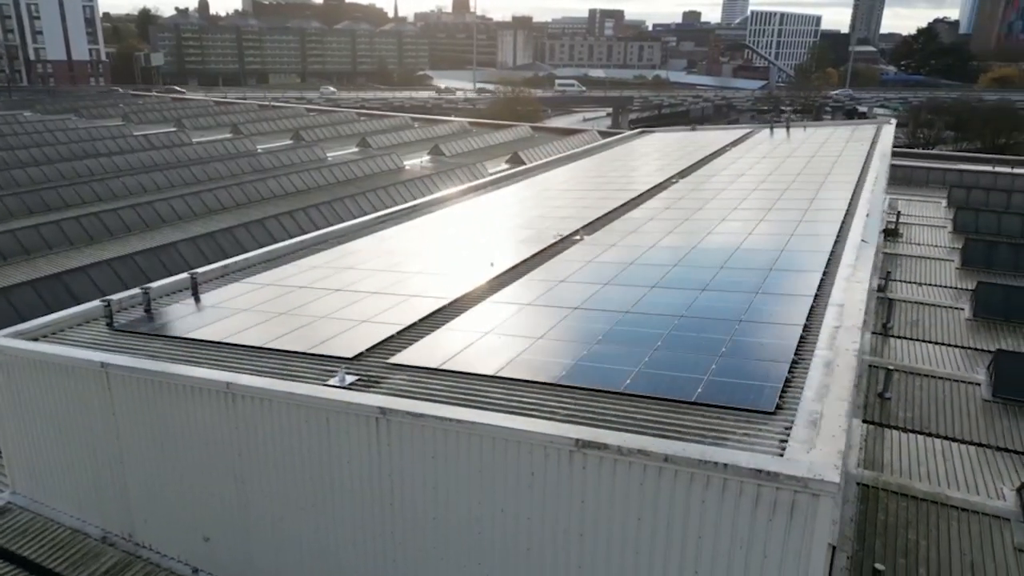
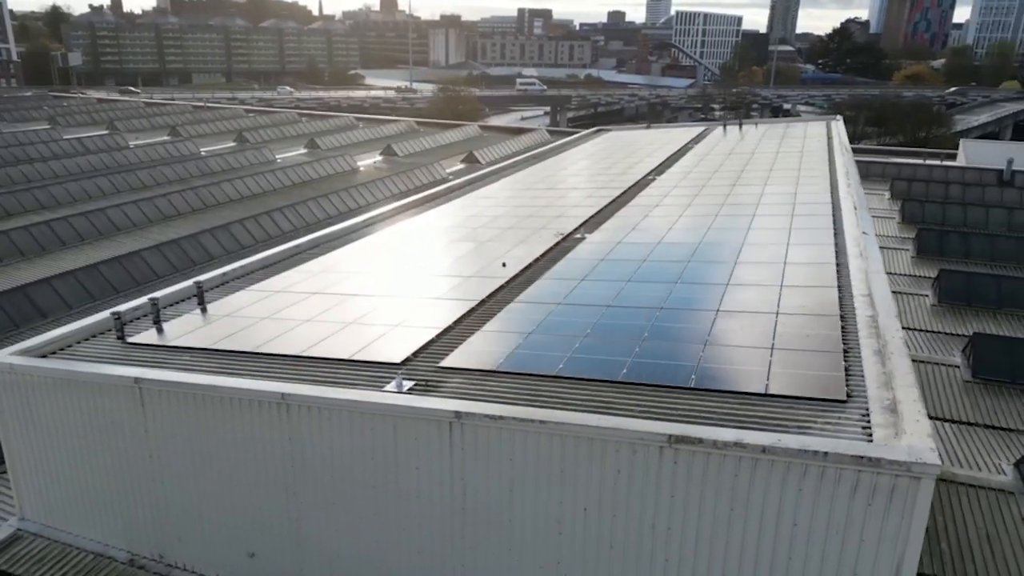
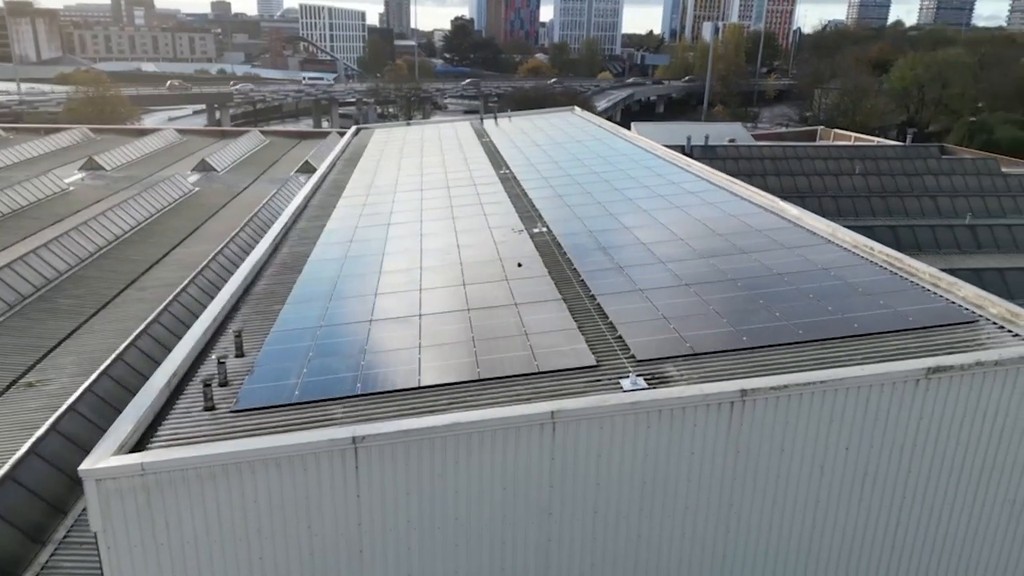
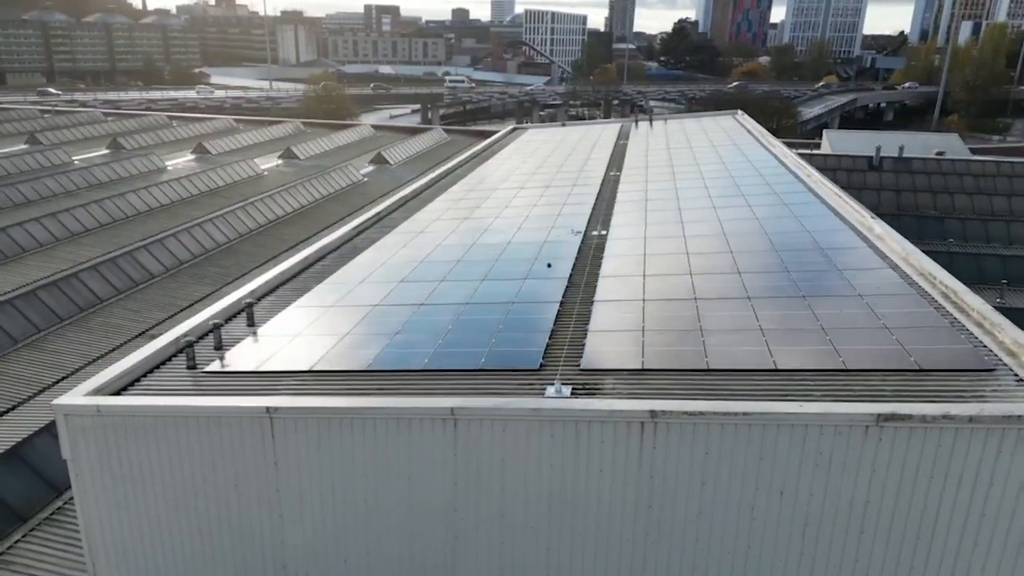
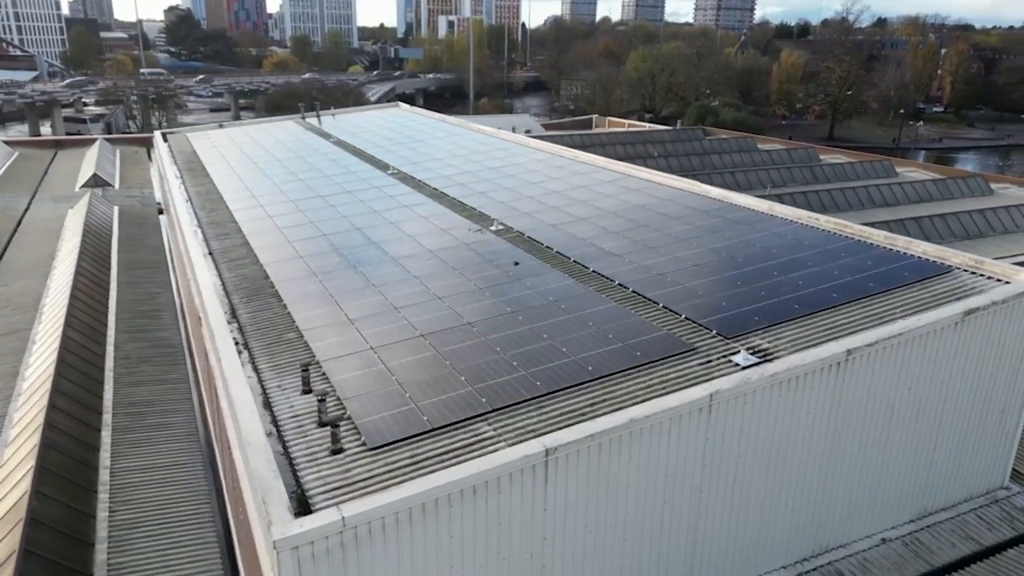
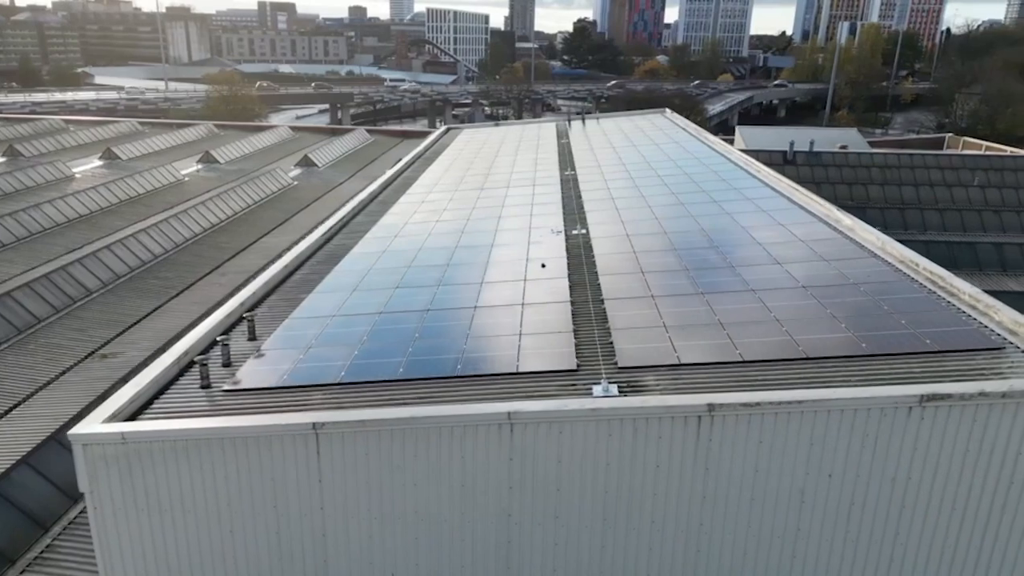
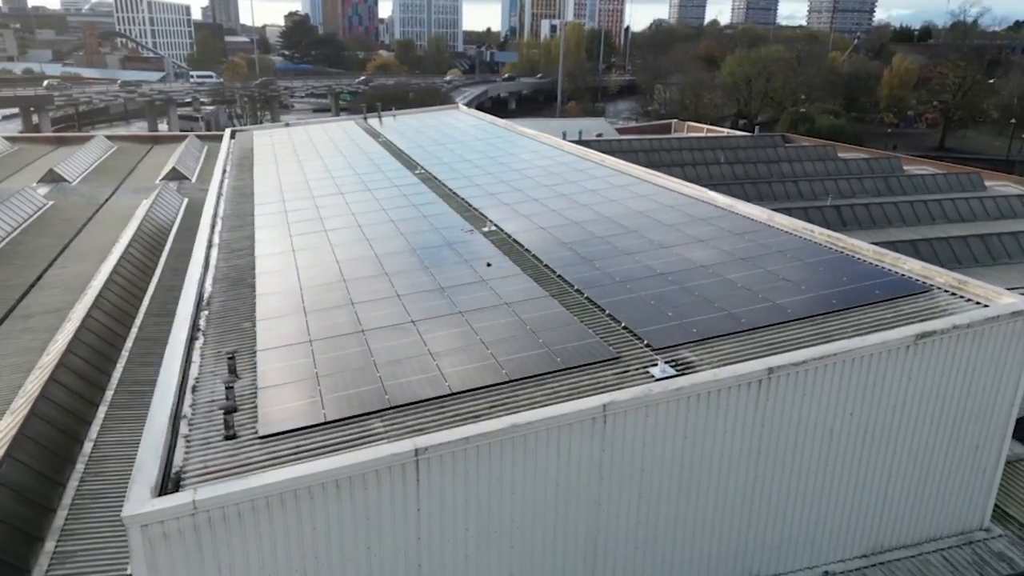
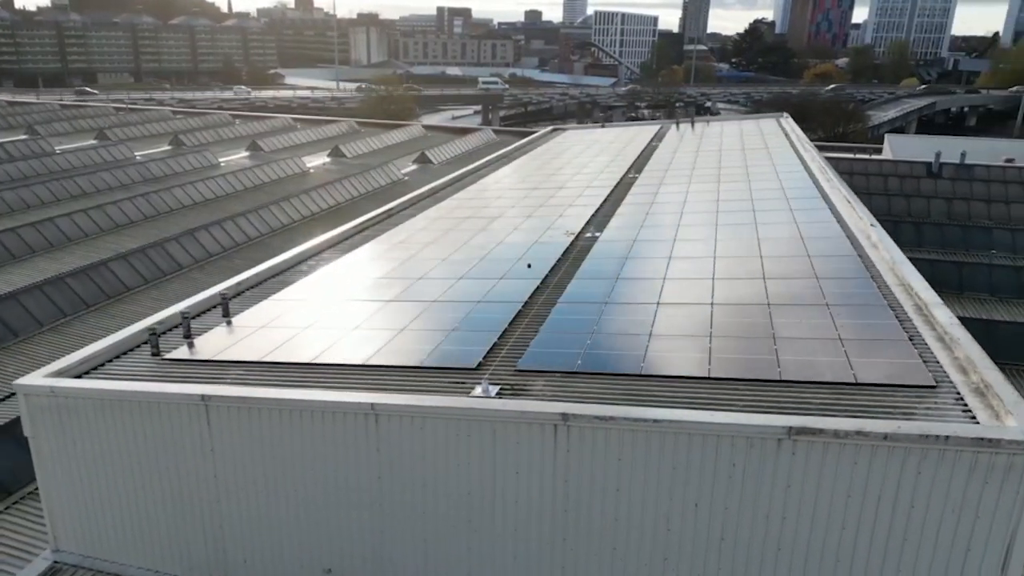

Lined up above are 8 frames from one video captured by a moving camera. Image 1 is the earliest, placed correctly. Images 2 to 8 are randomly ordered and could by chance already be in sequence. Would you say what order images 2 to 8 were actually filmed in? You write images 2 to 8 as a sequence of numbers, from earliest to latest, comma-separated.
2, 8, 4, 6, 3, 7, 5
